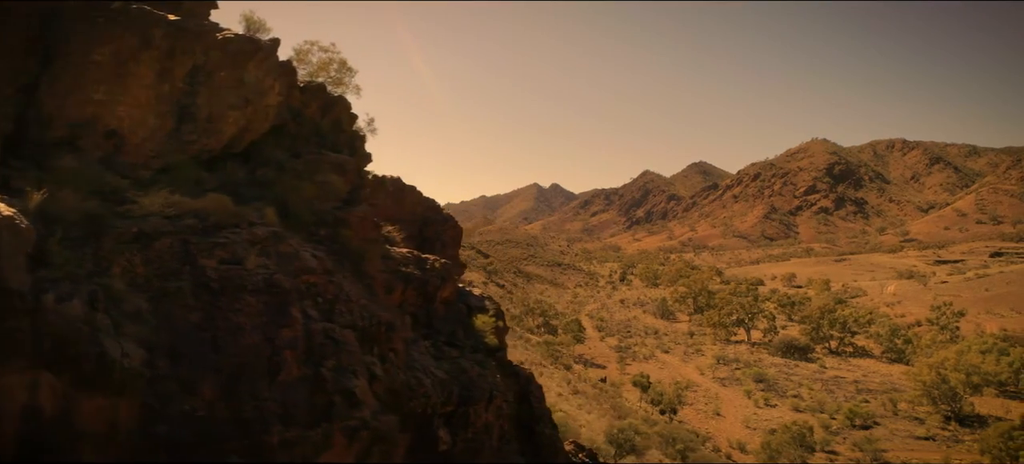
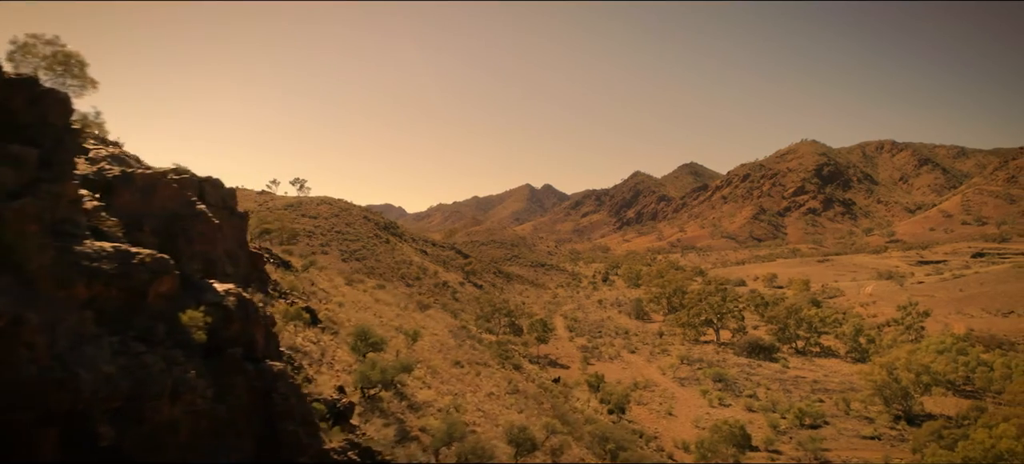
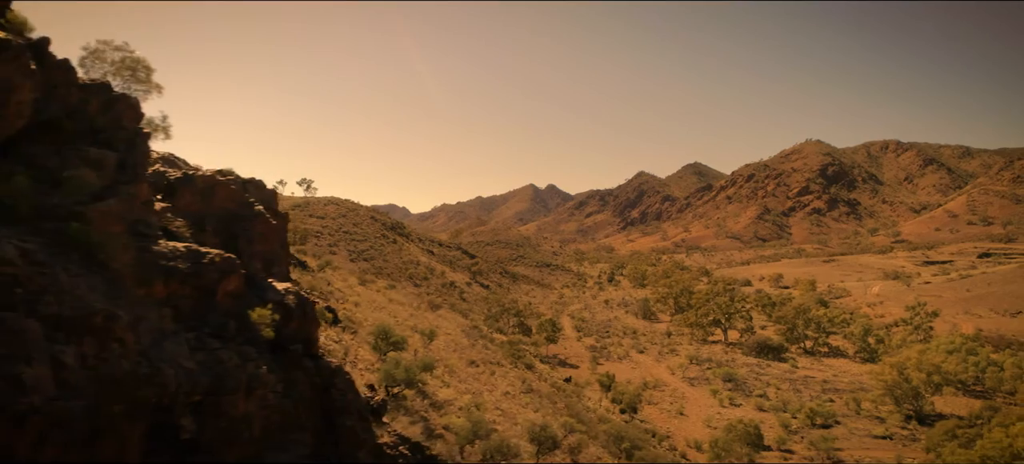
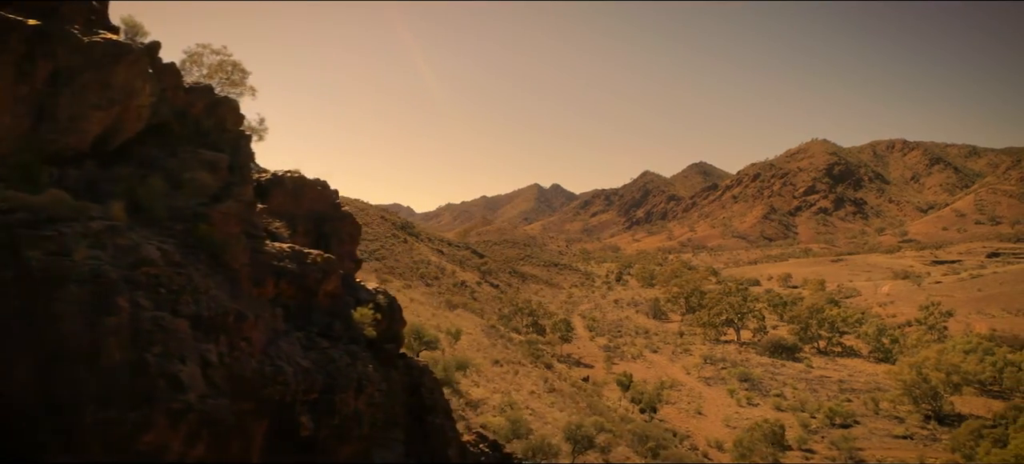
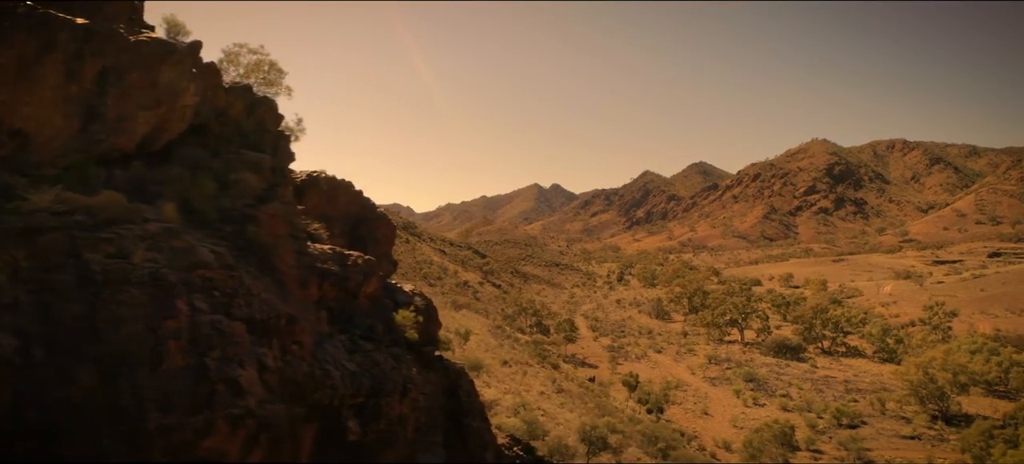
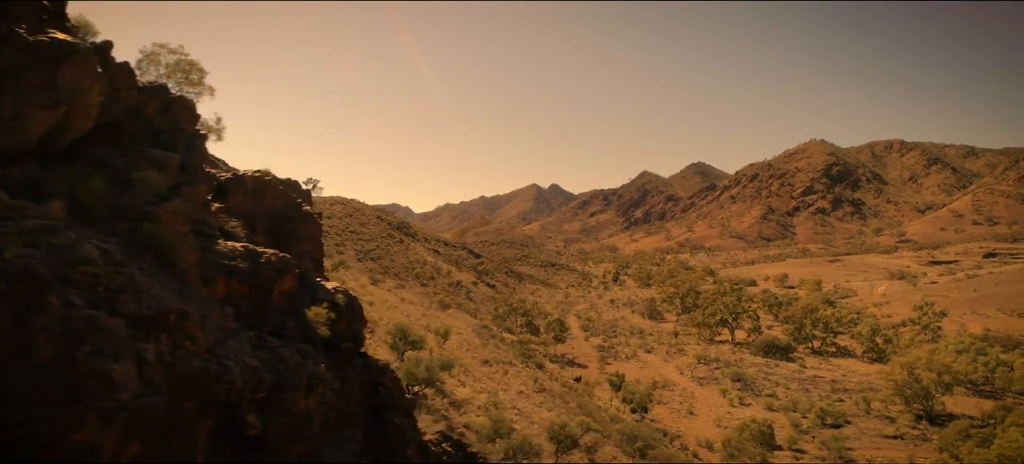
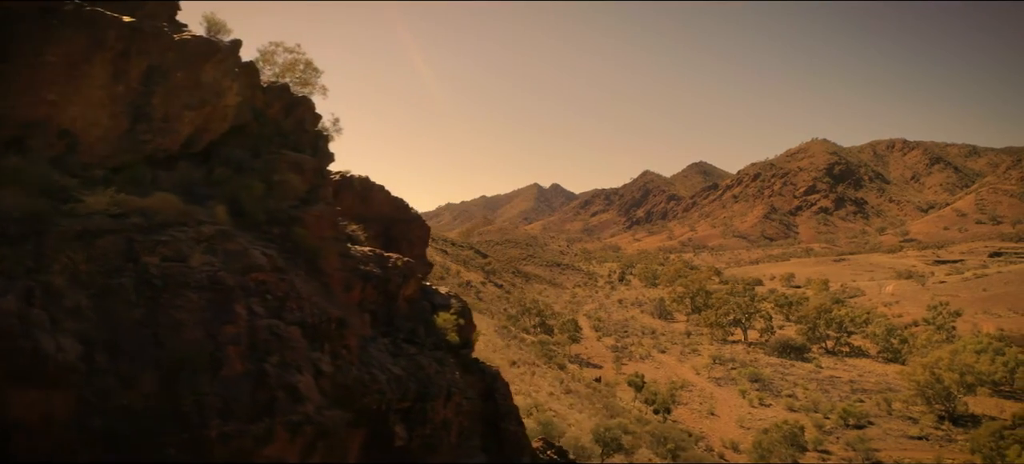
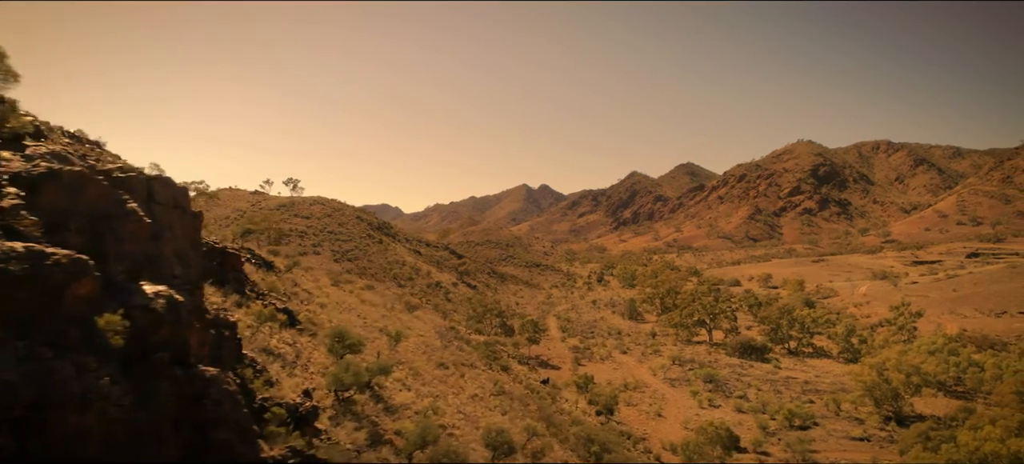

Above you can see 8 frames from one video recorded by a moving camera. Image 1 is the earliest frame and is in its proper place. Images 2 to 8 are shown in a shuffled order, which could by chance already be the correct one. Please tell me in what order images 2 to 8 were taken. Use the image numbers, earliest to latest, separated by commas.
7, 5, 4, 6, 3, 2, 8
